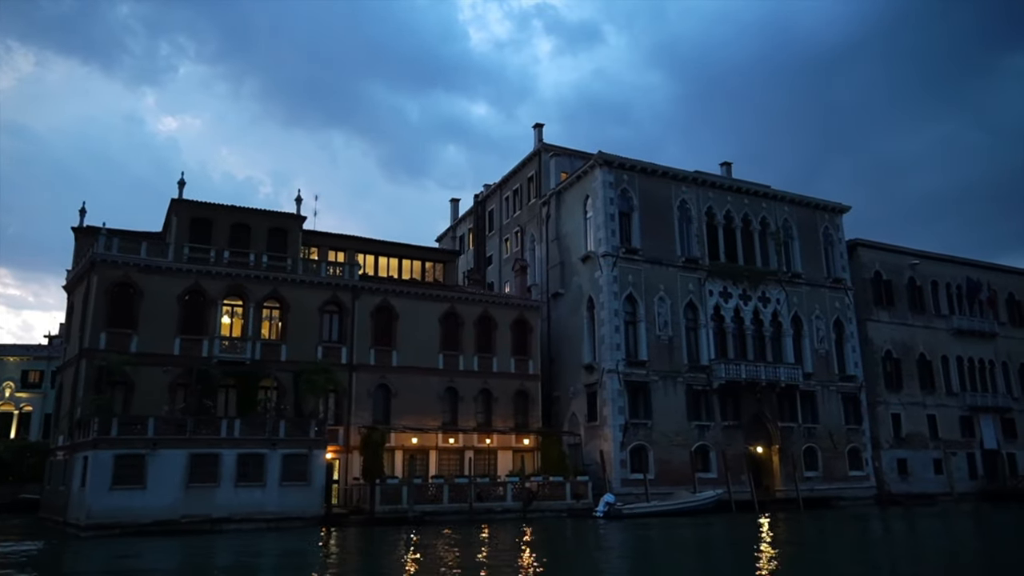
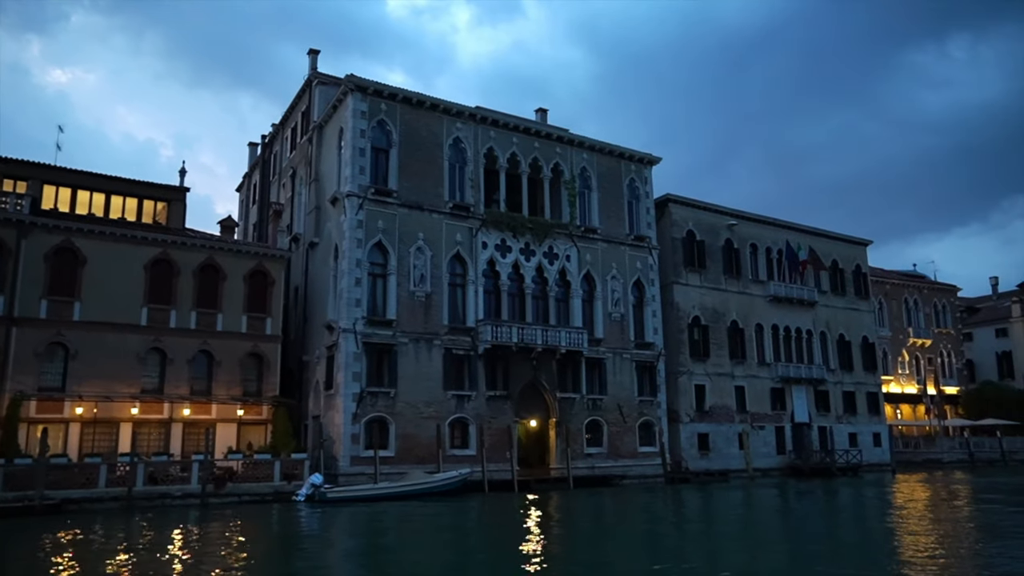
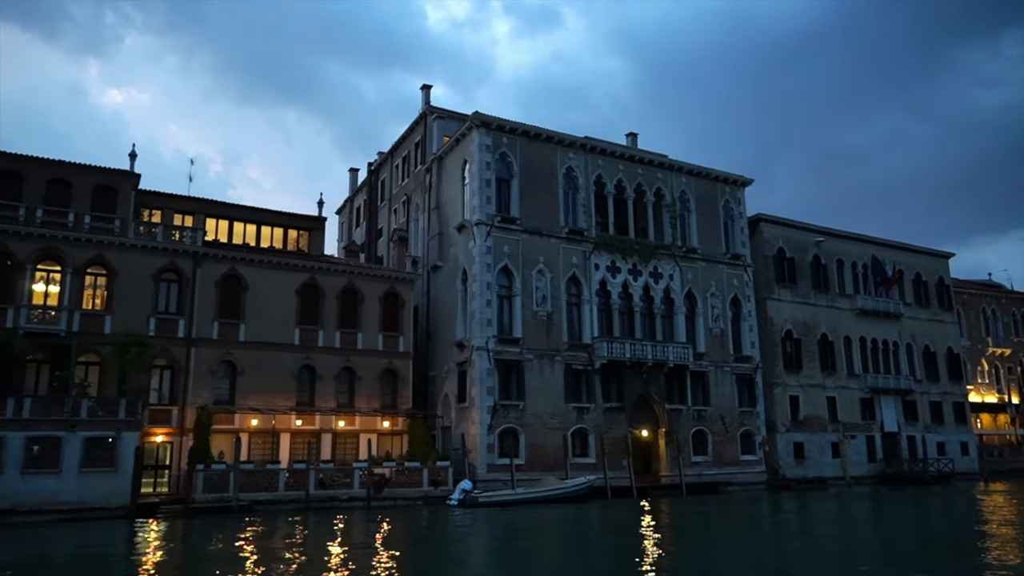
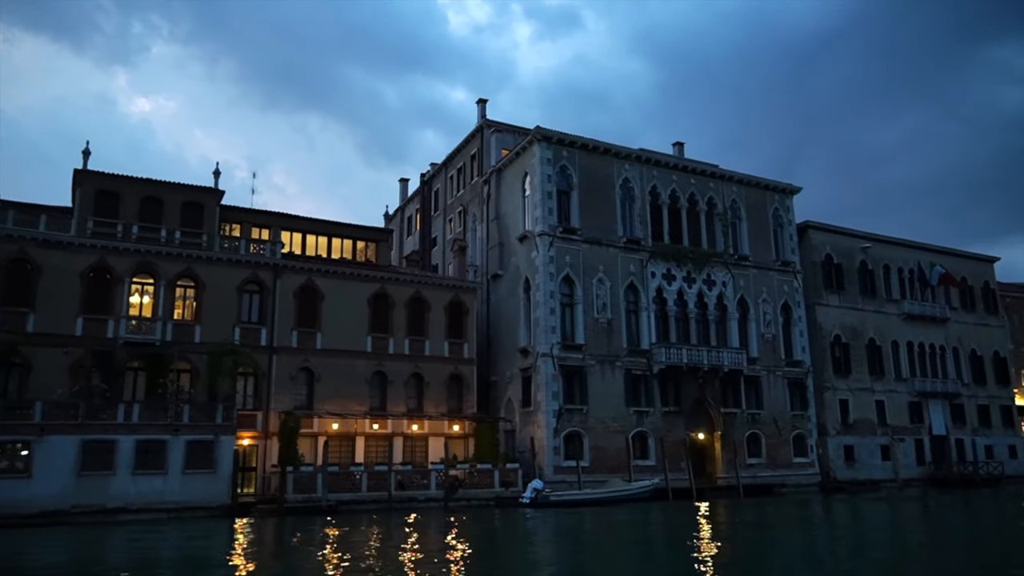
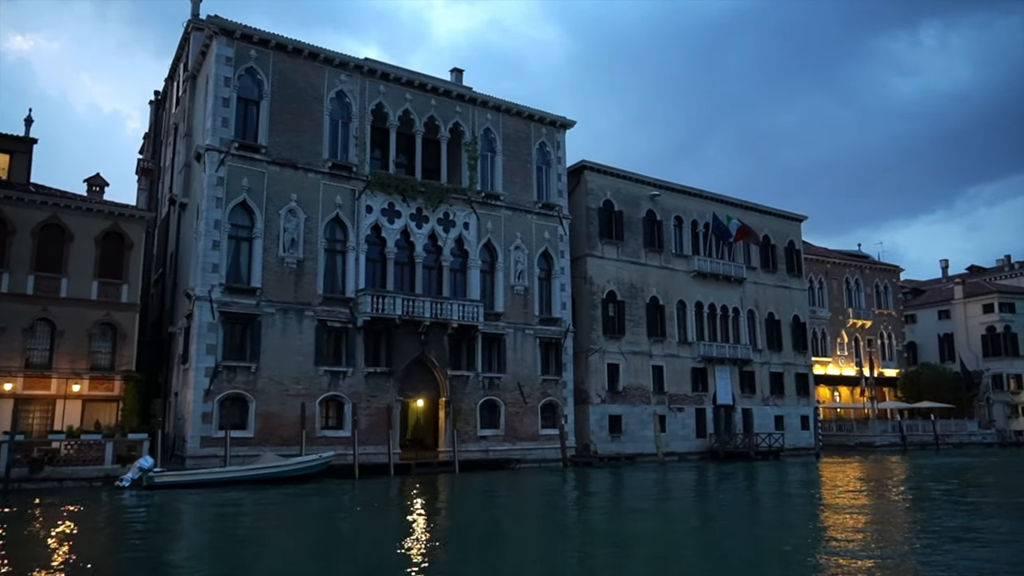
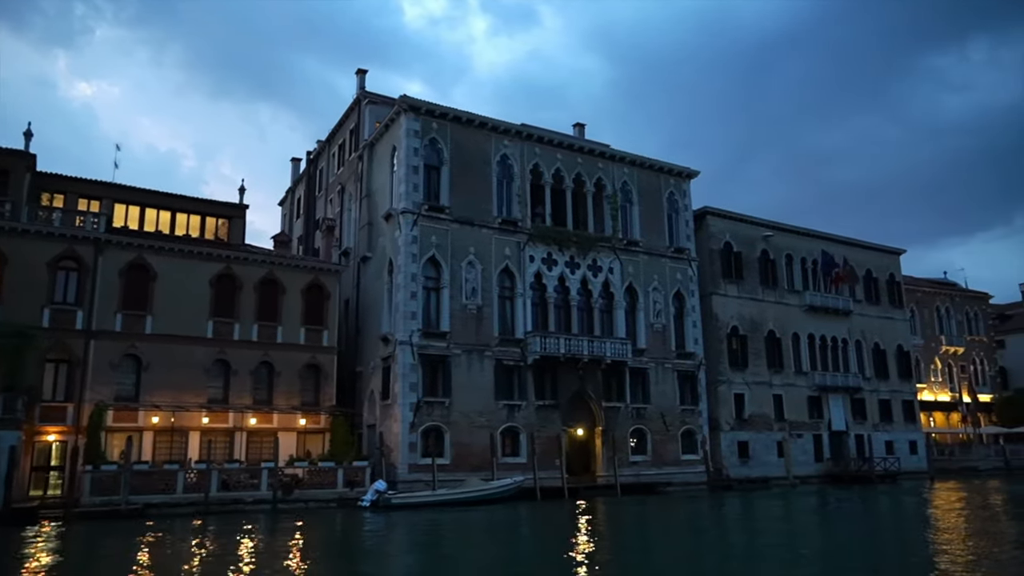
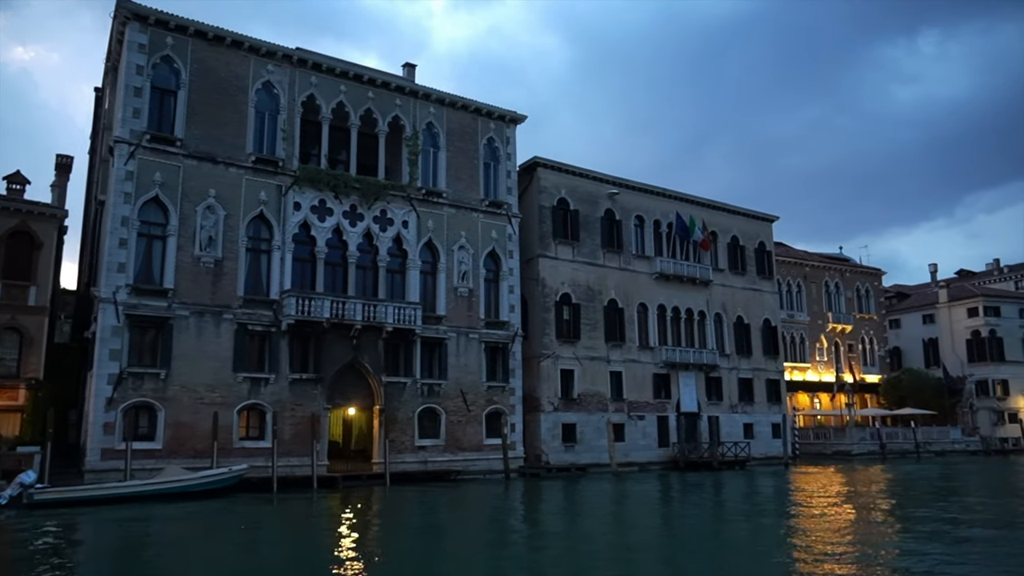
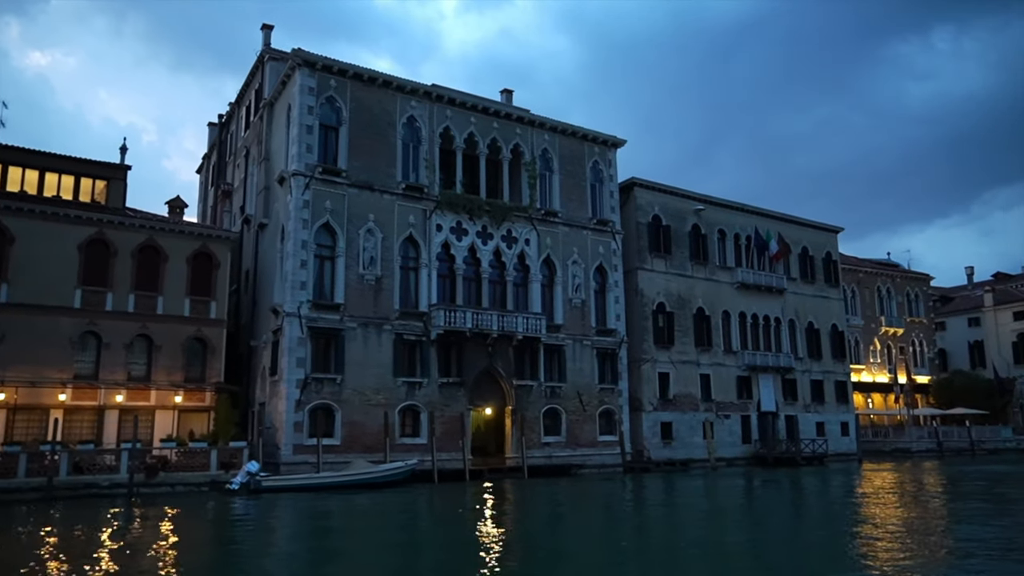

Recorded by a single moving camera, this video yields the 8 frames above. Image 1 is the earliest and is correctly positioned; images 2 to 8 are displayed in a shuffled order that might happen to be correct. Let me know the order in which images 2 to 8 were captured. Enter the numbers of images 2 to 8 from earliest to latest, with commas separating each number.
4, 3, 6, 2, 8, 5, 7
